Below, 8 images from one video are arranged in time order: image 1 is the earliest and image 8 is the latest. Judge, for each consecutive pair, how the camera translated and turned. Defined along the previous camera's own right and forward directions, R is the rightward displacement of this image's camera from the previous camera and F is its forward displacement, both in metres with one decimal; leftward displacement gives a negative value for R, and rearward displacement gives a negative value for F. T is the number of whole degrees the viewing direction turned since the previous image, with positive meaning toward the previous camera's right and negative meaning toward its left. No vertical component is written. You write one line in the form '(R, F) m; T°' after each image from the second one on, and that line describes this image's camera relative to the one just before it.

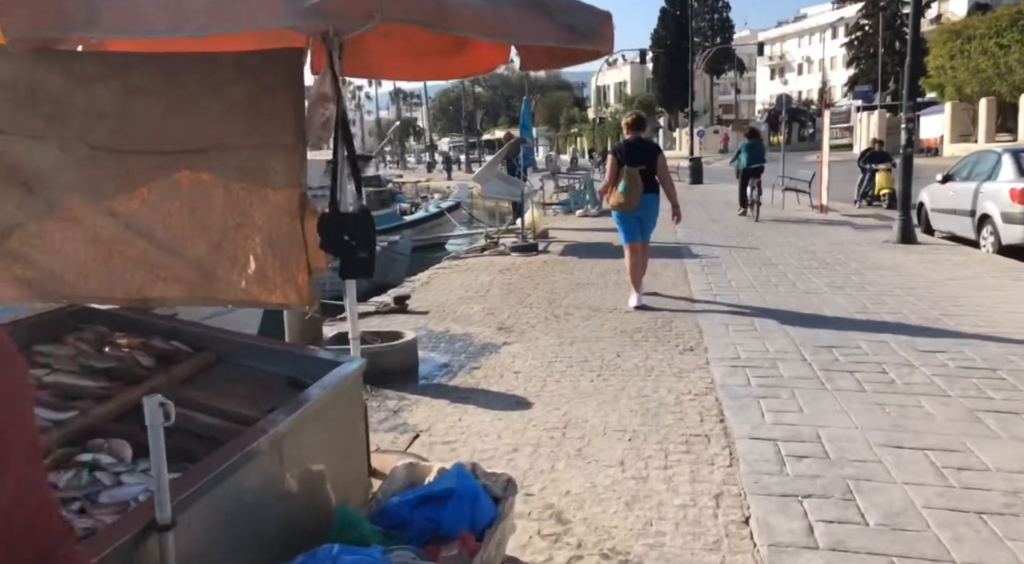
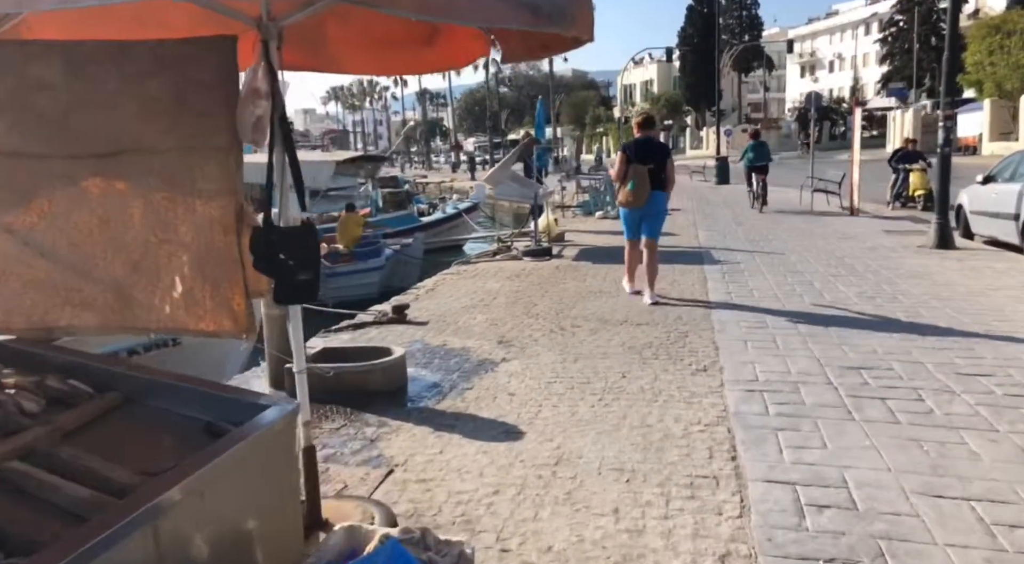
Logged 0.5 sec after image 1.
(+0.2, +0.5) m; -2°
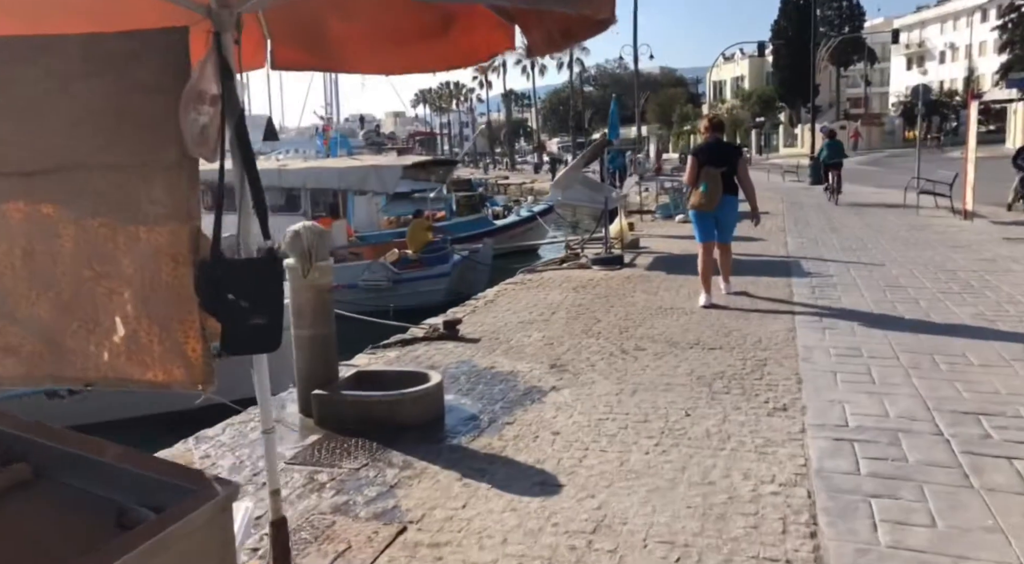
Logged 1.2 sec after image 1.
(+0.2, +0.6) m; -6°
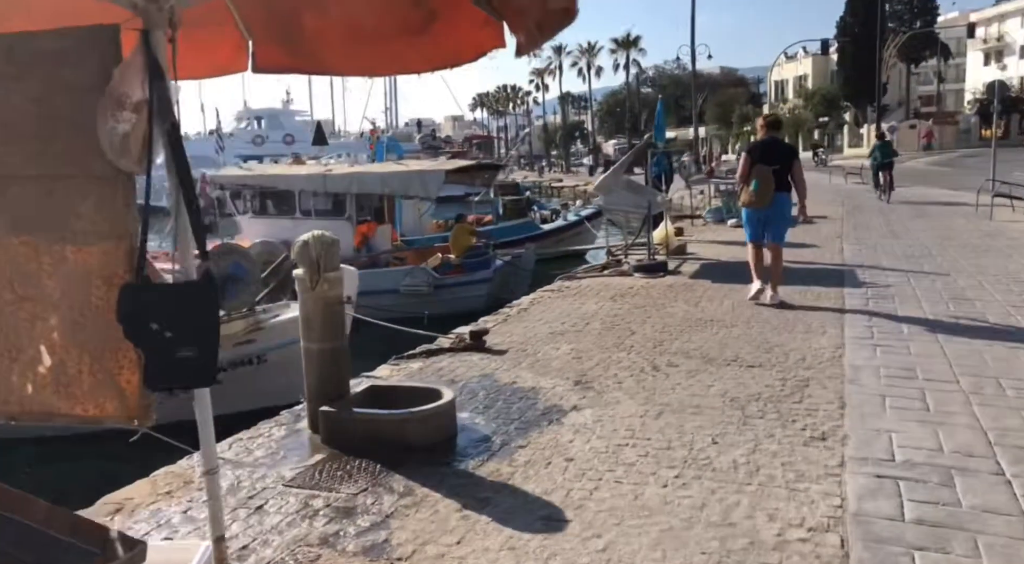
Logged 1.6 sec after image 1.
(+0.3, +0.3) m; -4°
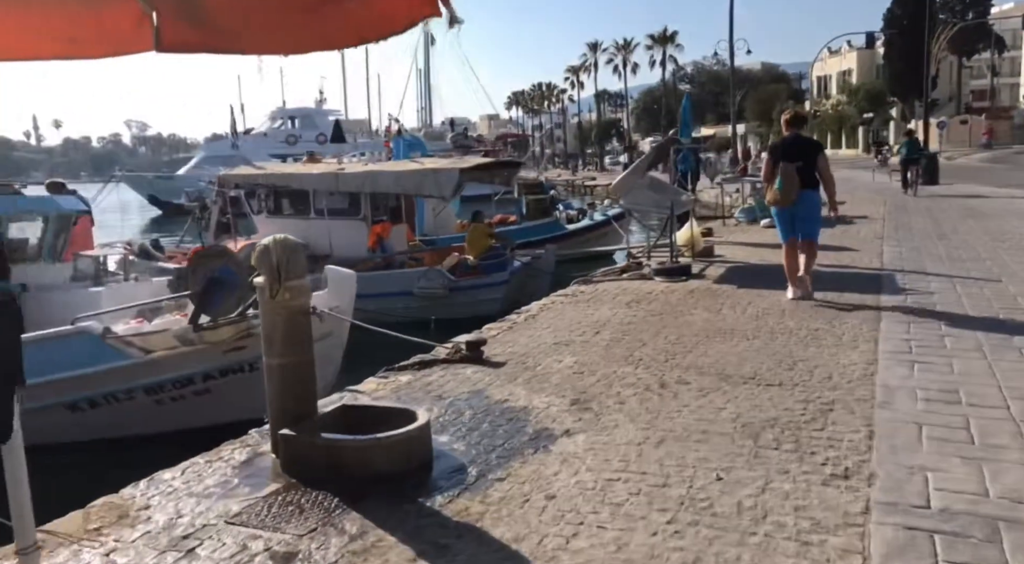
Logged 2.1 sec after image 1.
(+0.3, +0.5) m; -3°
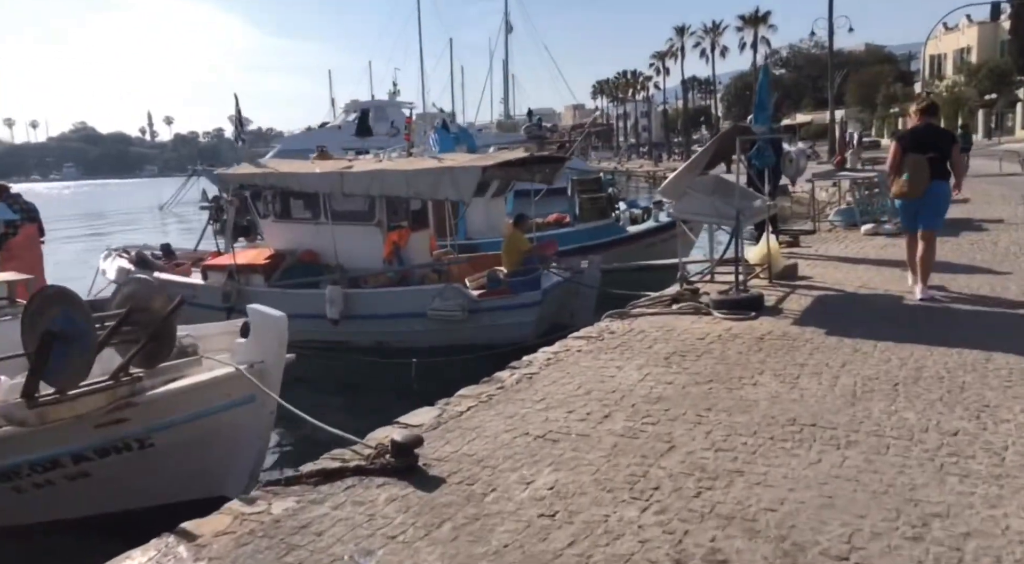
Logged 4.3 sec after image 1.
(+0.8, +2.4) m; -6°
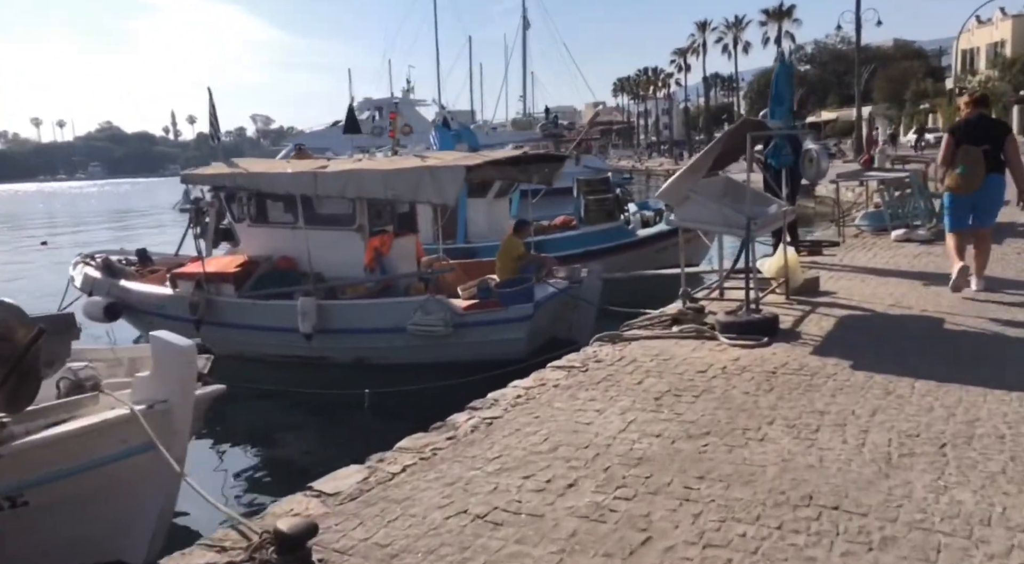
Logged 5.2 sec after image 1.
(+0.4, +1.1) m; -2°
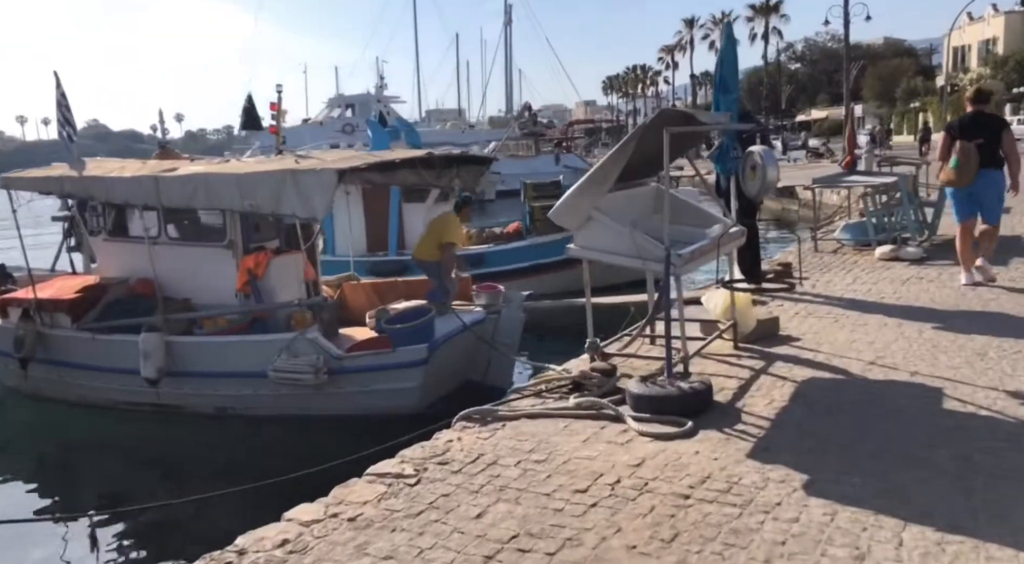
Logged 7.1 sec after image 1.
(+1.1, +2.0) m; +1°
